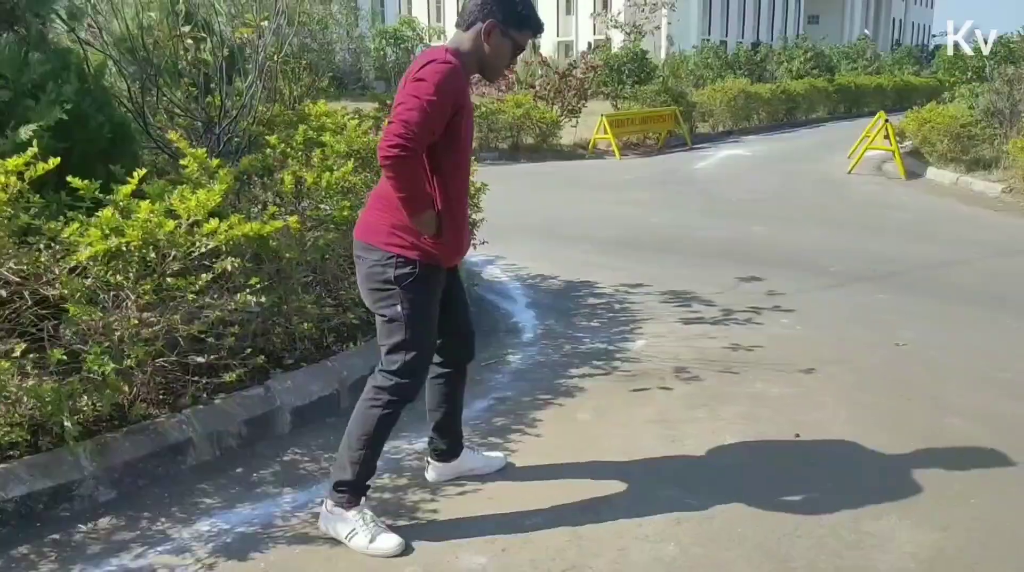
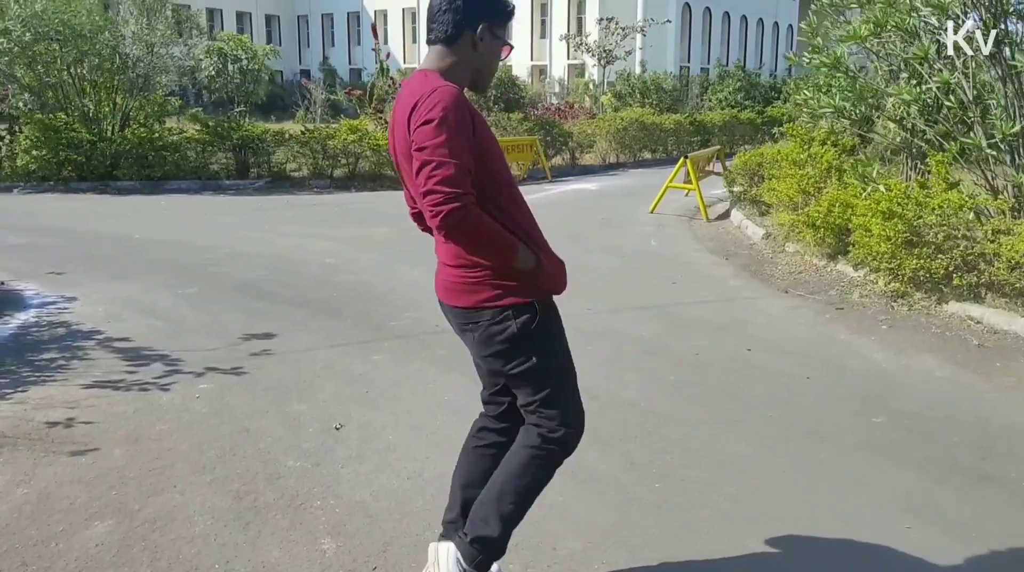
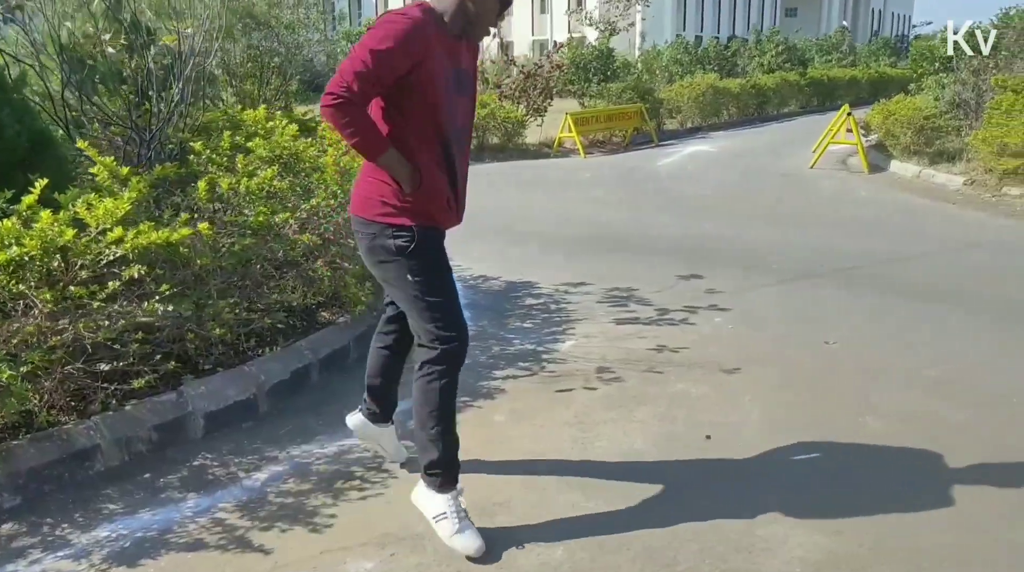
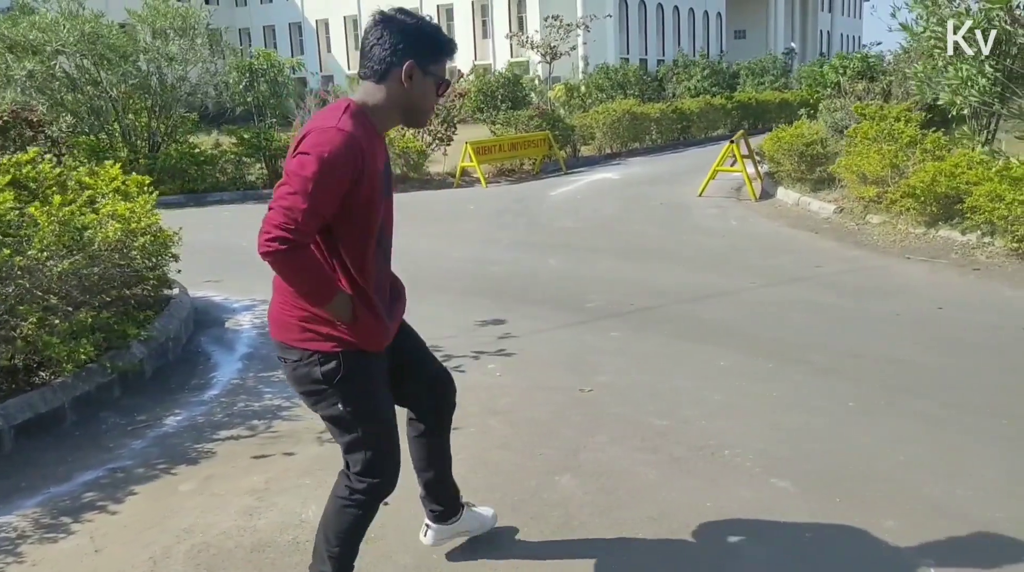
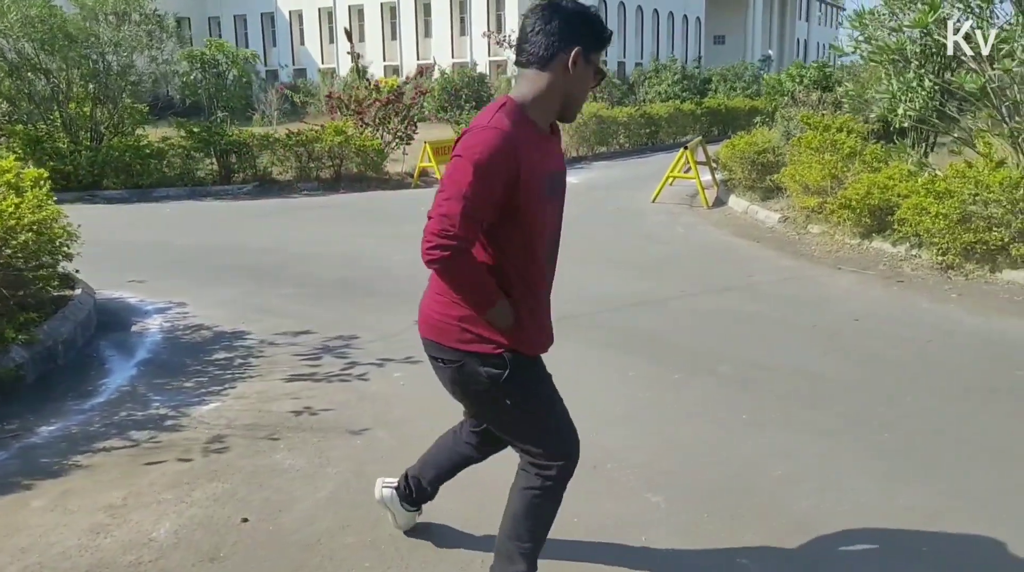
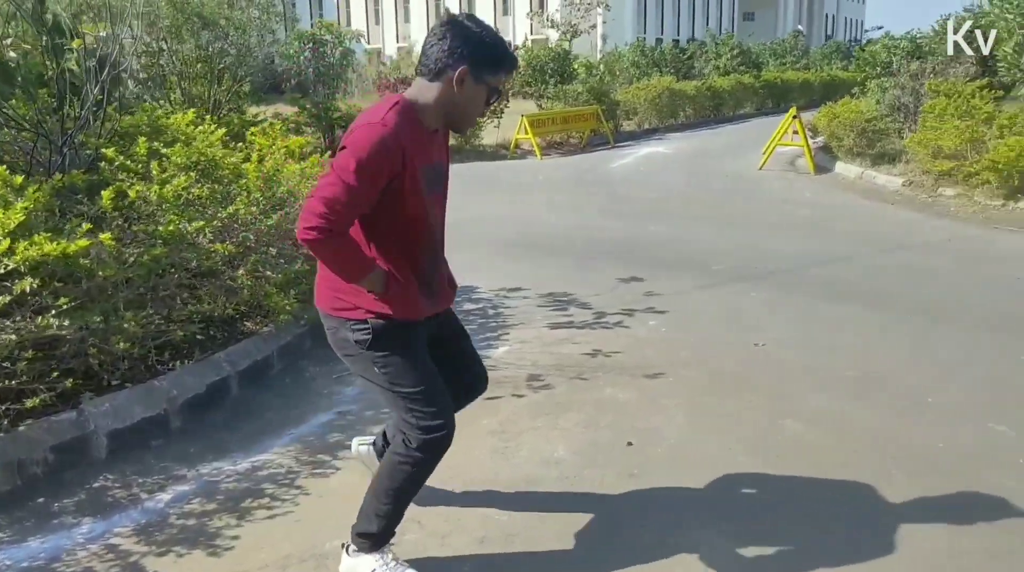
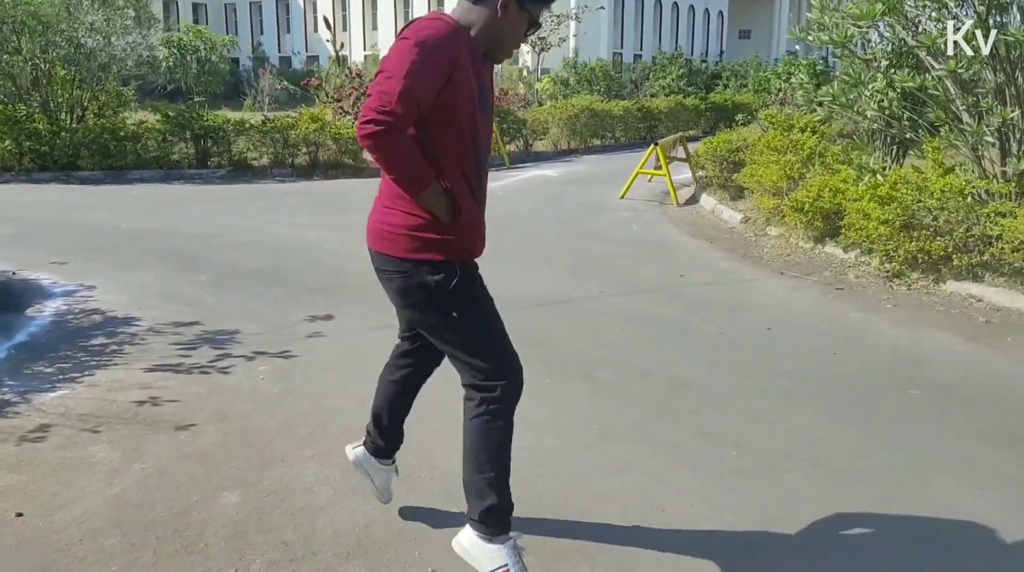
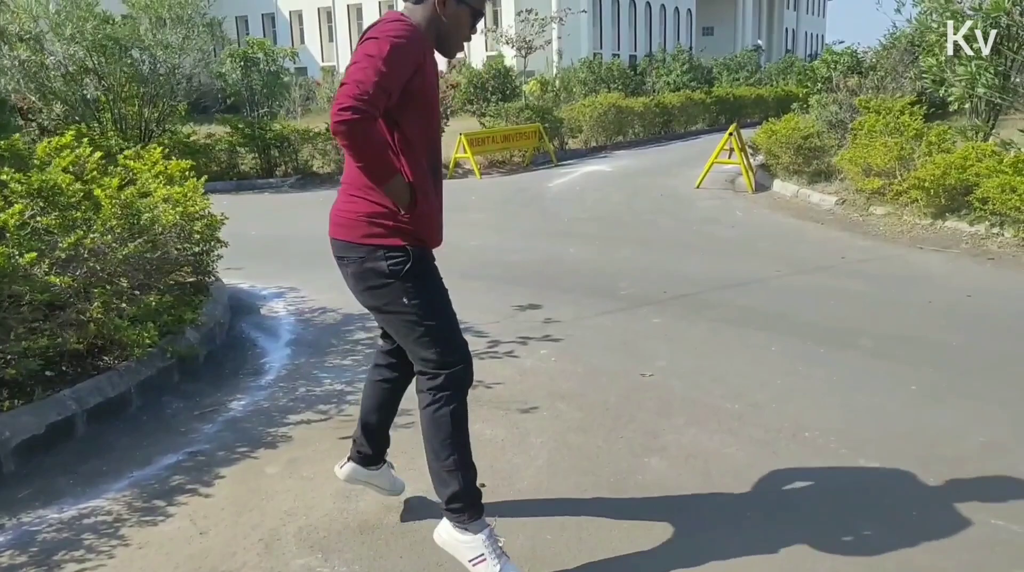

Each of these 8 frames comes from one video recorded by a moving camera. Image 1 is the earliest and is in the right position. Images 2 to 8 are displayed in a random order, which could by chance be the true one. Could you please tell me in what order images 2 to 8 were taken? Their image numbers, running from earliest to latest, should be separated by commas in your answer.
3, 6, 8, 4, 5, 7, 2
